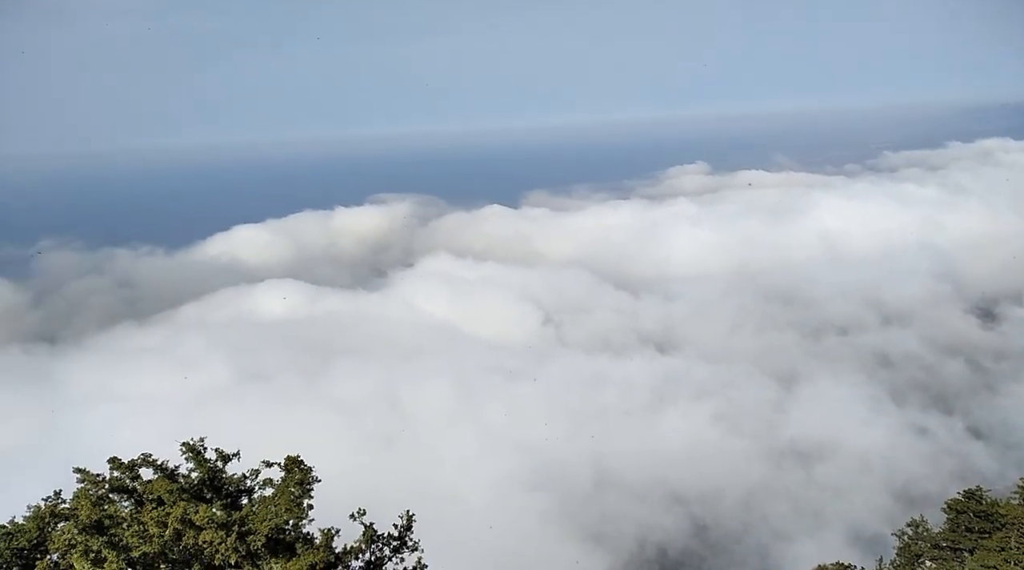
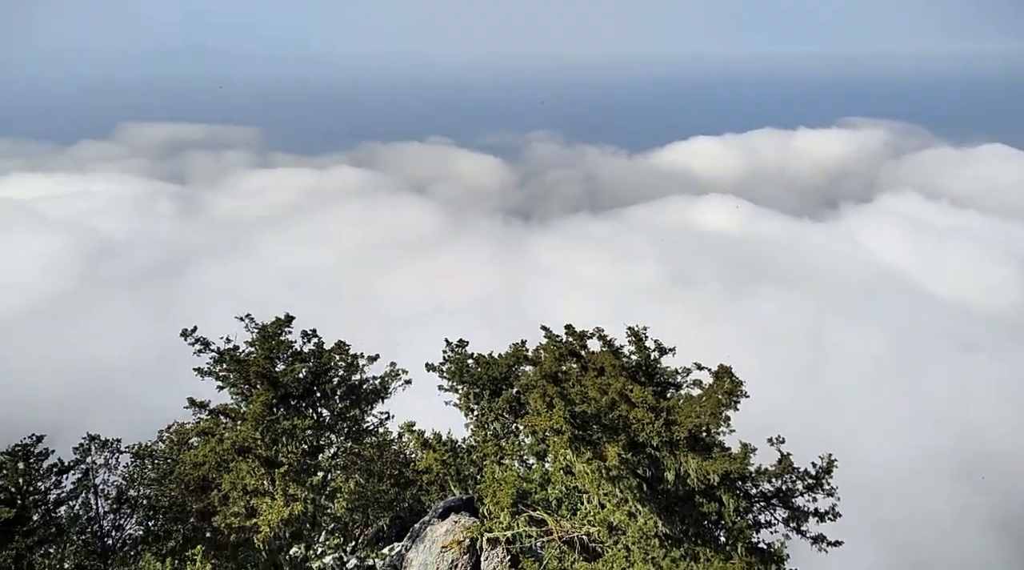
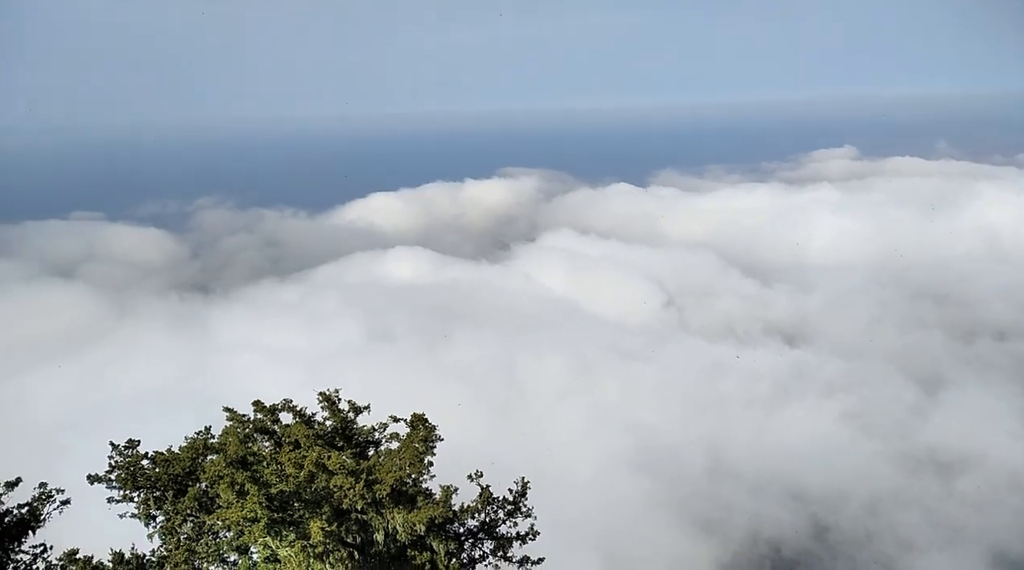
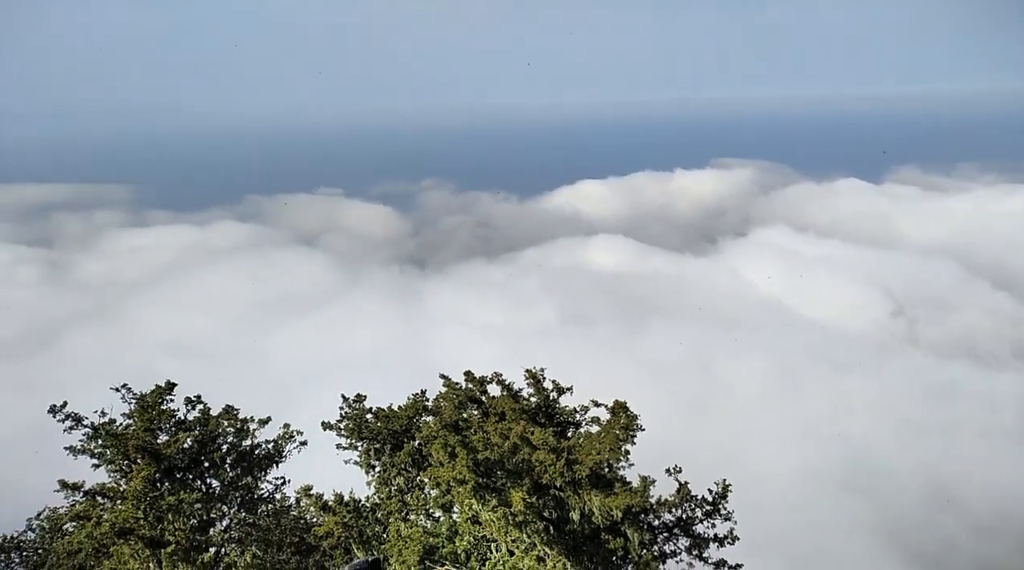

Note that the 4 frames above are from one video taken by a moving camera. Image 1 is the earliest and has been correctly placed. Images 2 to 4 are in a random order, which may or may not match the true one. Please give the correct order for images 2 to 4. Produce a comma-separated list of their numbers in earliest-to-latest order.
3, 4, 2
